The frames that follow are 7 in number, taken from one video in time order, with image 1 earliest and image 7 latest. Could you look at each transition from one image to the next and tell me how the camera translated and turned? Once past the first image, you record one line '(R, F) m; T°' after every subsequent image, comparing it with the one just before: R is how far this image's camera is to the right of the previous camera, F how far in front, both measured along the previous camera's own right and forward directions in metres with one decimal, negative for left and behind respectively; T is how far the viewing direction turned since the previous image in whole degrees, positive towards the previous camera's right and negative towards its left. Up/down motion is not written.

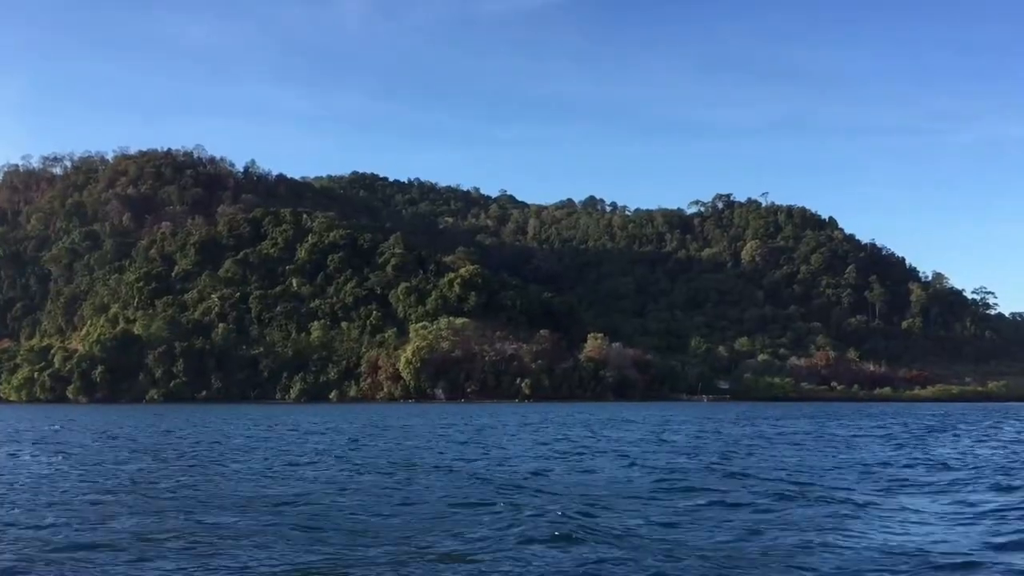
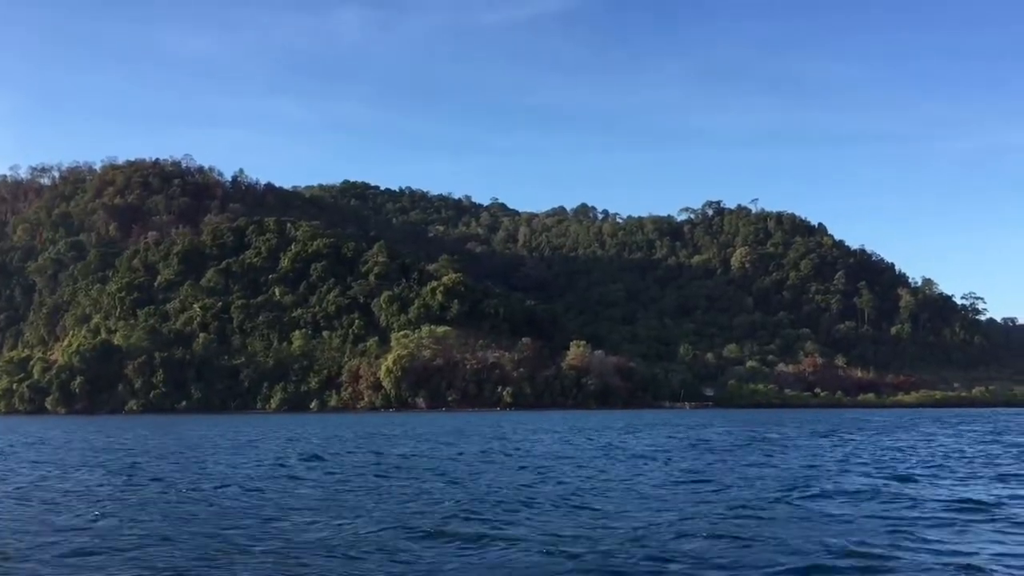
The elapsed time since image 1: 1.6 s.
(+1.4, +0.4) m; 0°
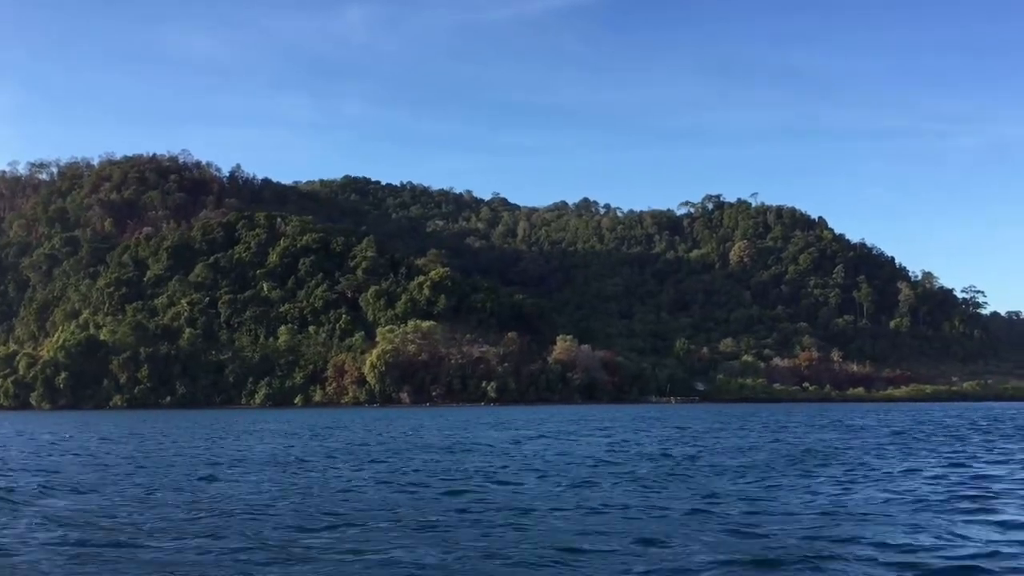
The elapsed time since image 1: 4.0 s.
(+2.1, +0.5) m; 0°
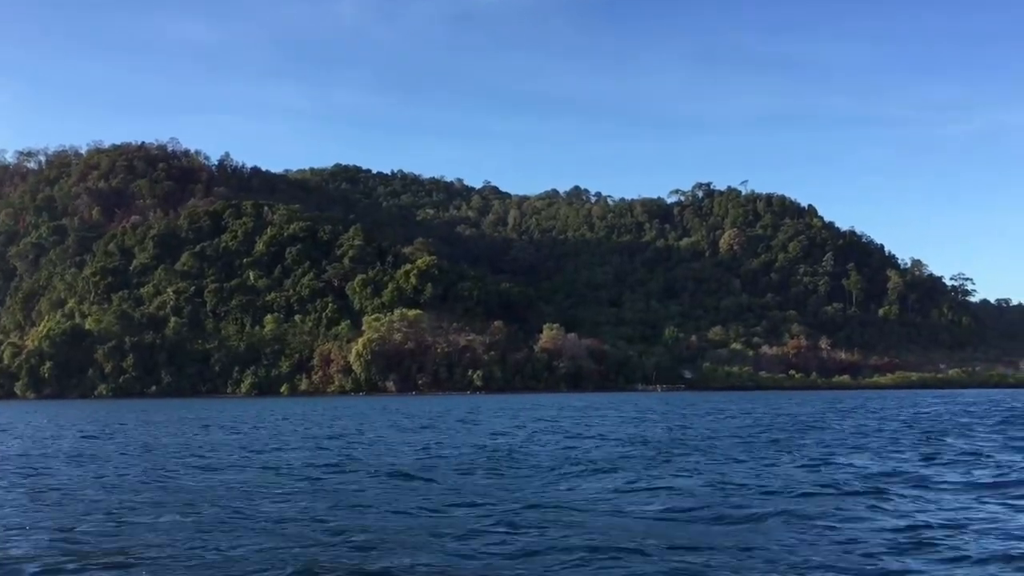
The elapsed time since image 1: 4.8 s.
(+0.7, +0.1) m; 0°
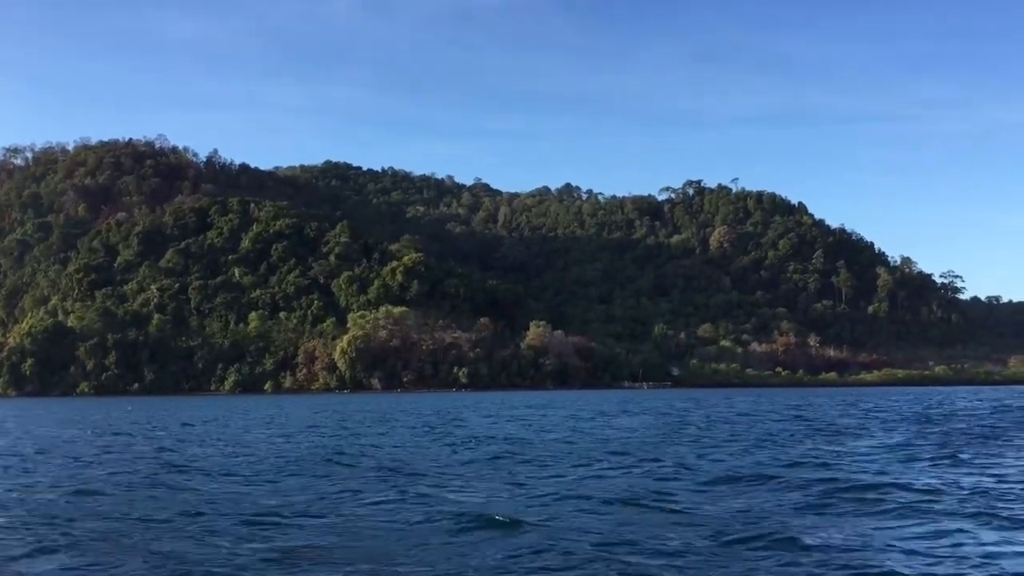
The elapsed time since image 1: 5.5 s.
(+0.6, +0.7) m; 0°
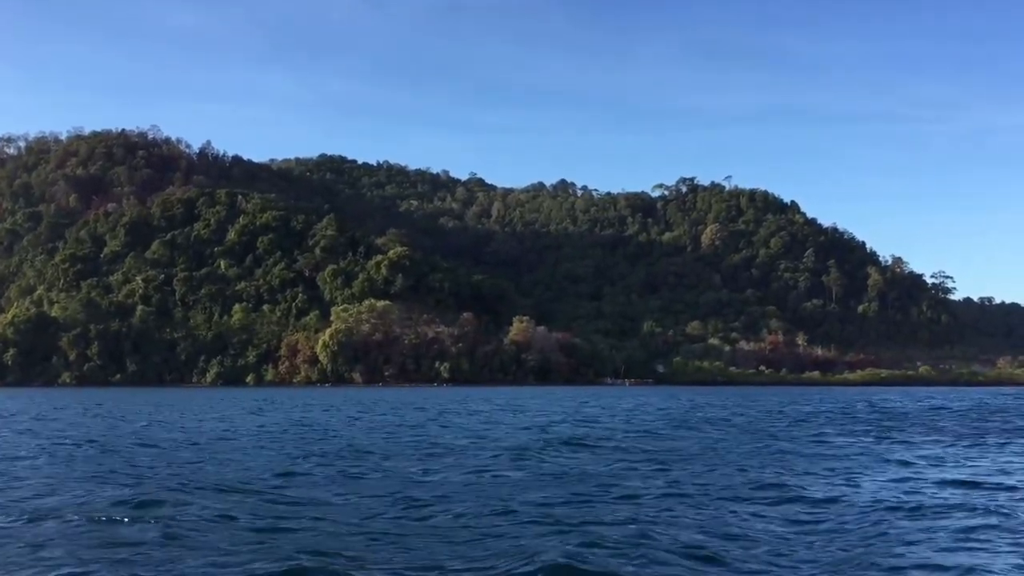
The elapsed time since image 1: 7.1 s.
(+1.4, -0.1) m; 0°
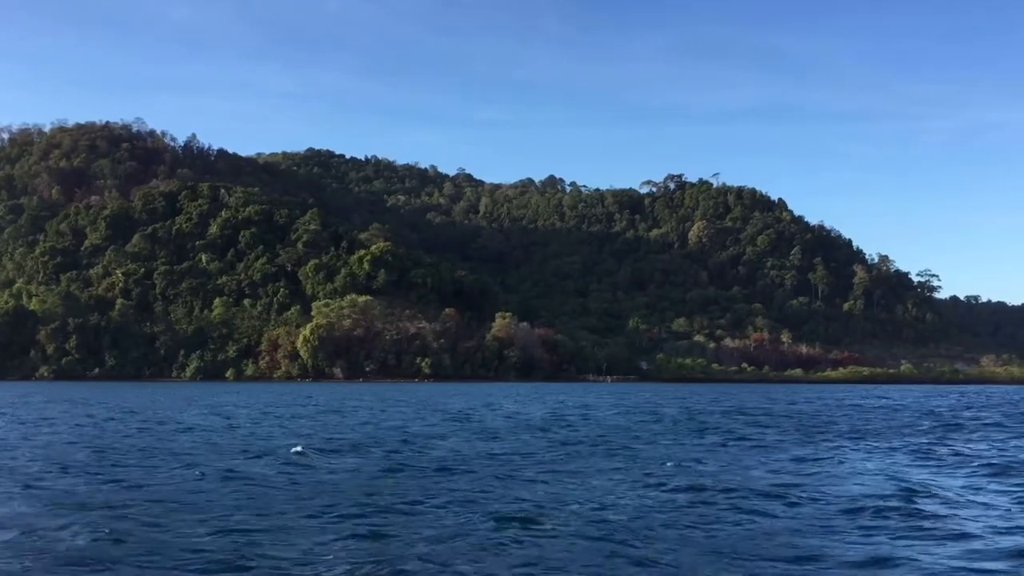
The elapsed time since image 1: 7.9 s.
(+0.7, +0.5) m; +1°
